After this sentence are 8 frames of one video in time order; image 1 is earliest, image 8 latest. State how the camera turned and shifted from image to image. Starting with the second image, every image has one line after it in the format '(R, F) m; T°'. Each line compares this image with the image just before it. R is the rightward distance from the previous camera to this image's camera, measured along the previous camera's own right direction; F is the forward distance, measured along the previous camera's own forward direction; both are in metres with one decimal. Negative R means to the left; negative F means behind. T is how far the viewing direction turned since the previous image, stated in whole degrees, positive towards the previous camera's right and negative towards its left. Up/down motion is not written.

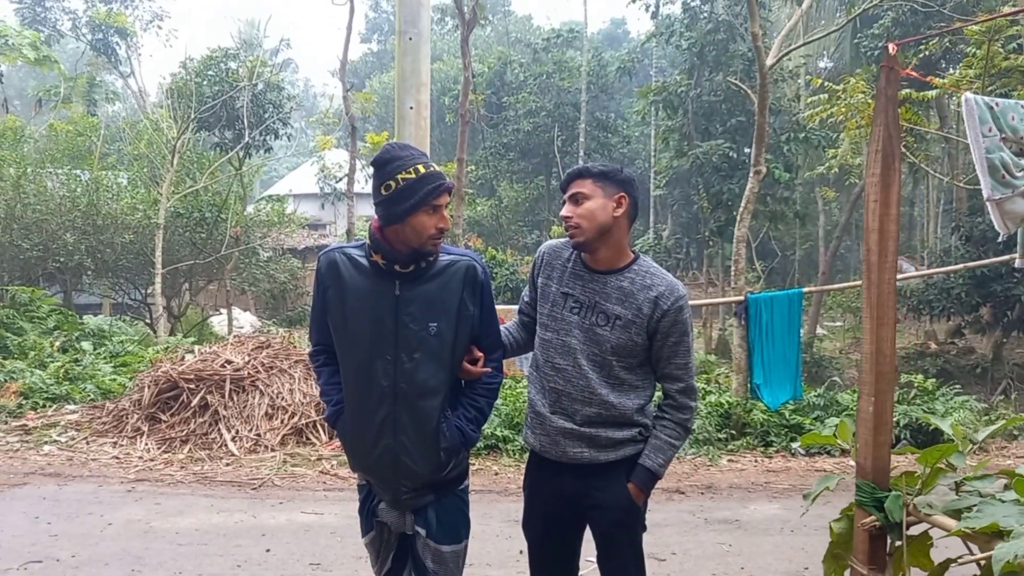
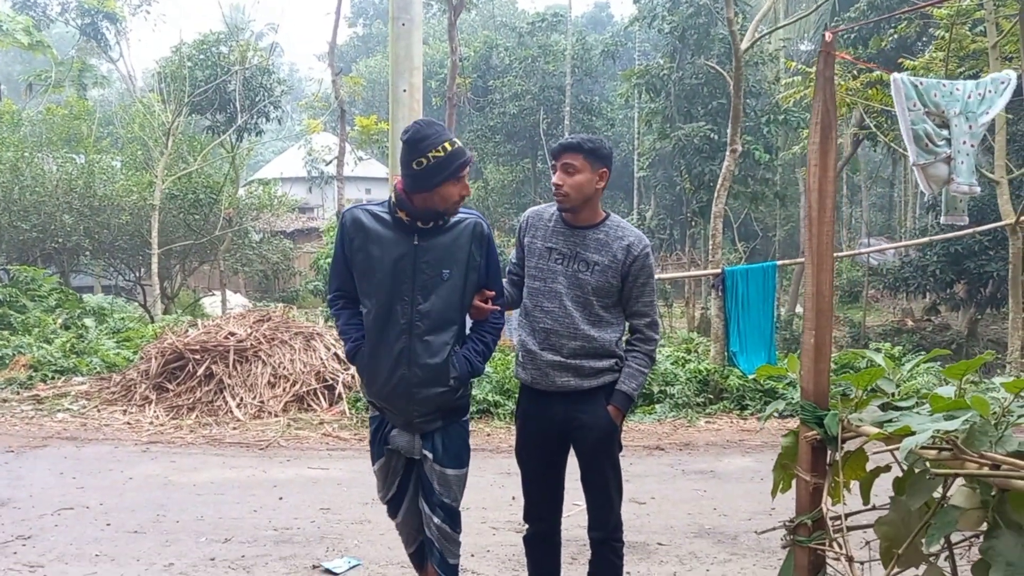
(0.0, -0.4) m; +1°
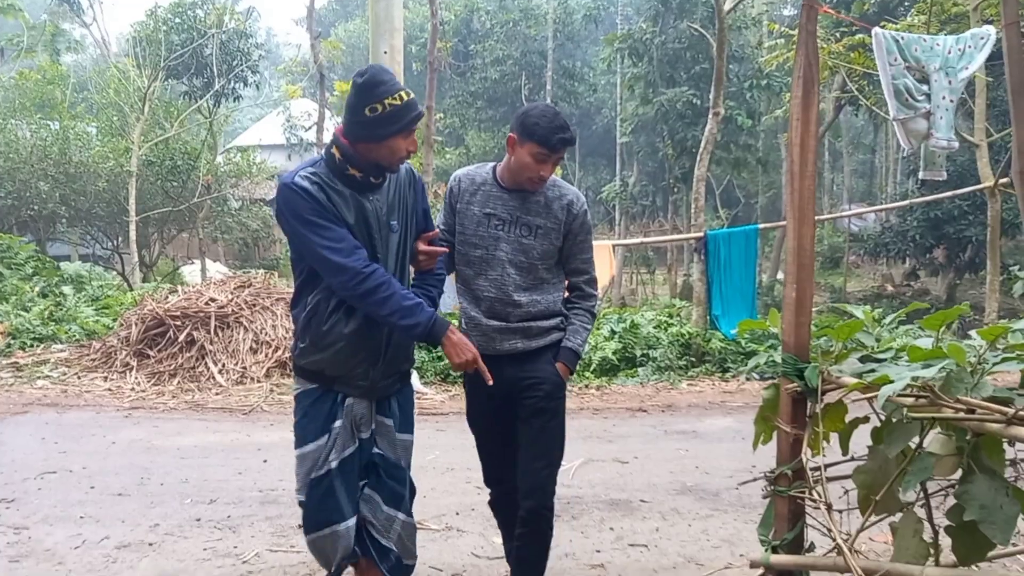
(0.0, 0.0) m; +1°
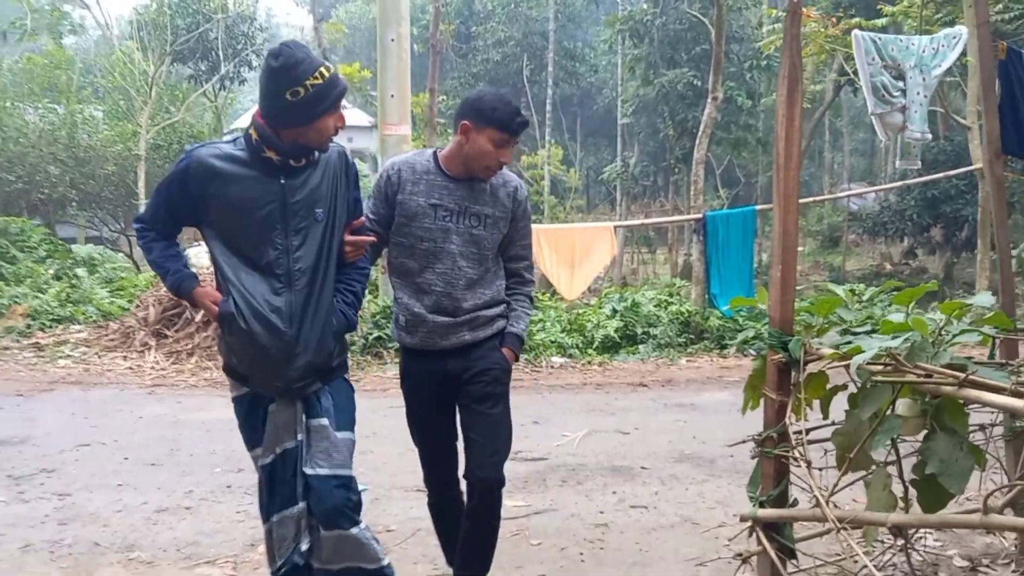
(0.0, -0.3) m; 0°
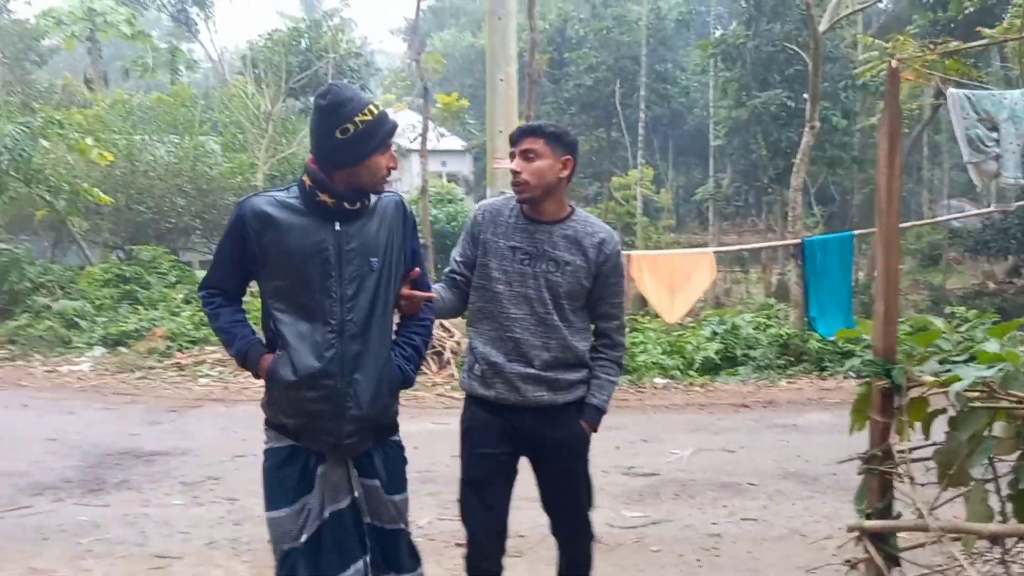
(-0.1, -0.4) m; -5°
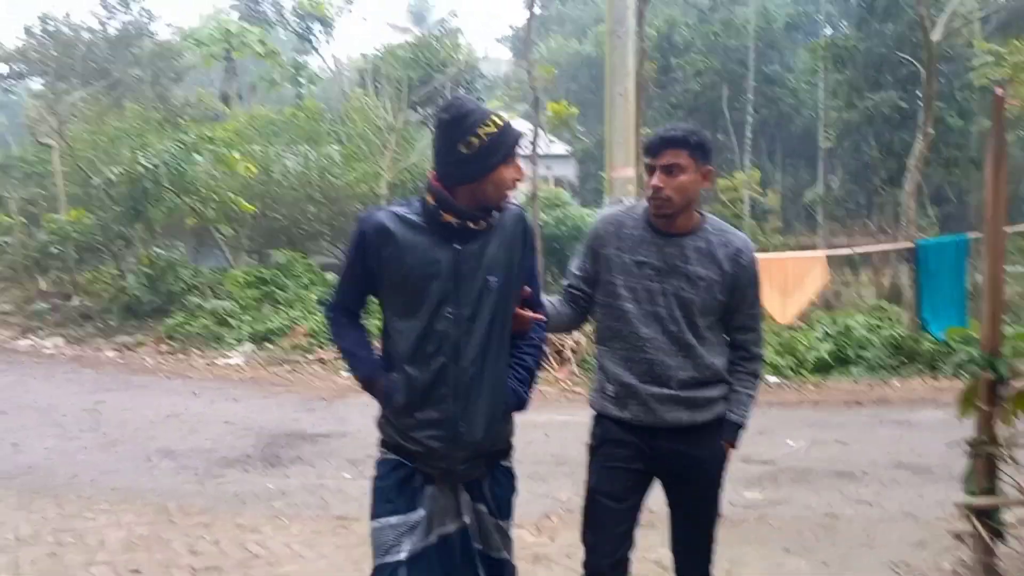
(-0.2, -0.5) m; -6°
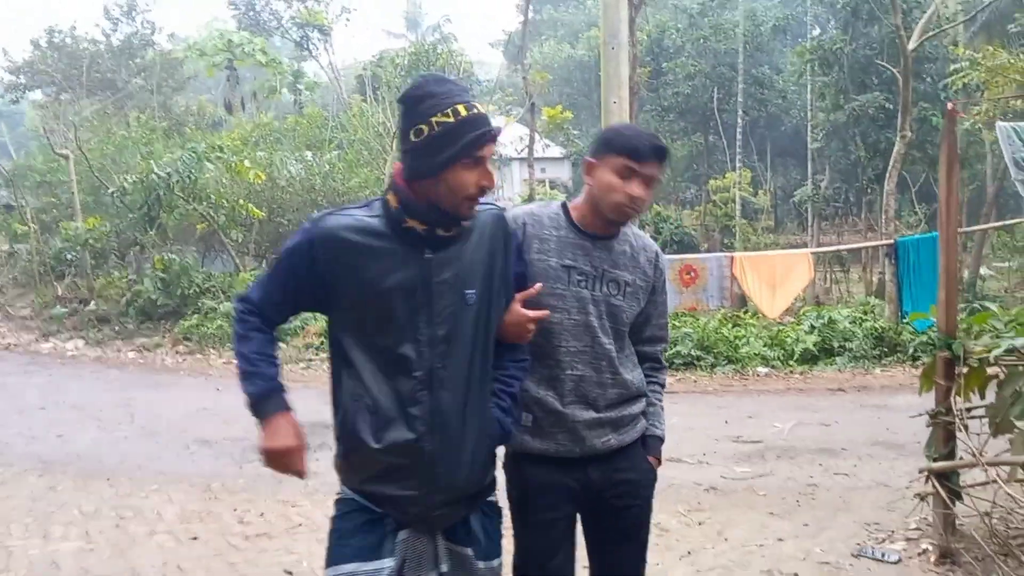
(-0.1, -0.5) m; 0°
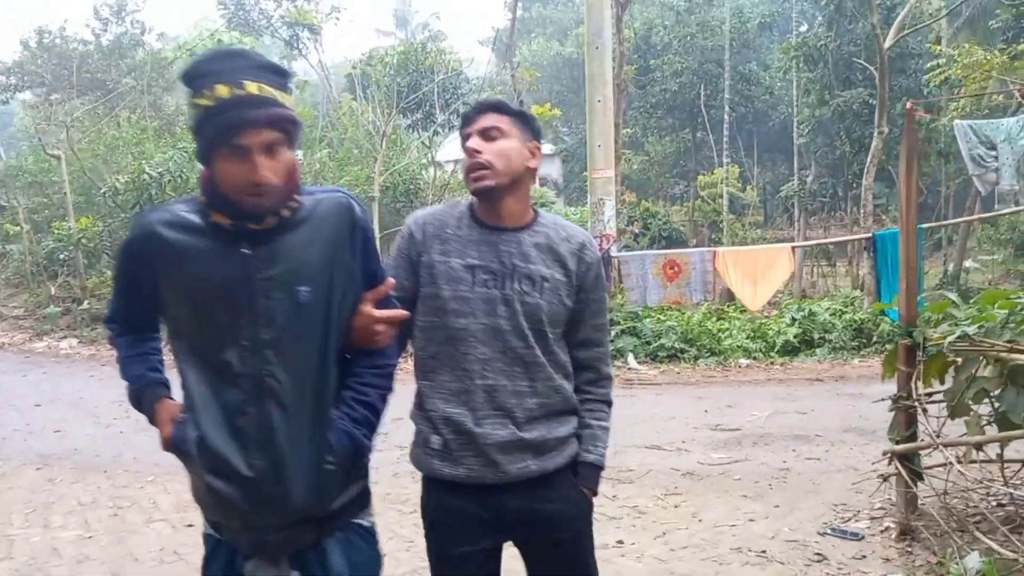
(+0.1, -0.2) m; 0°
